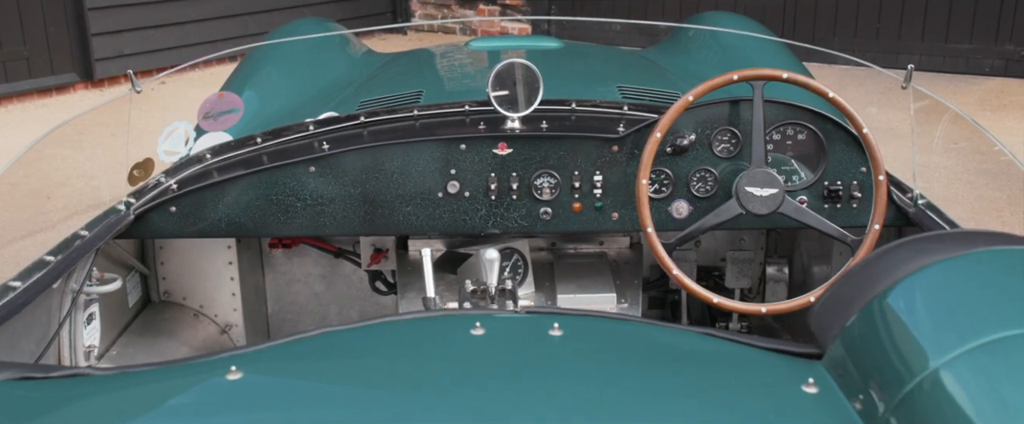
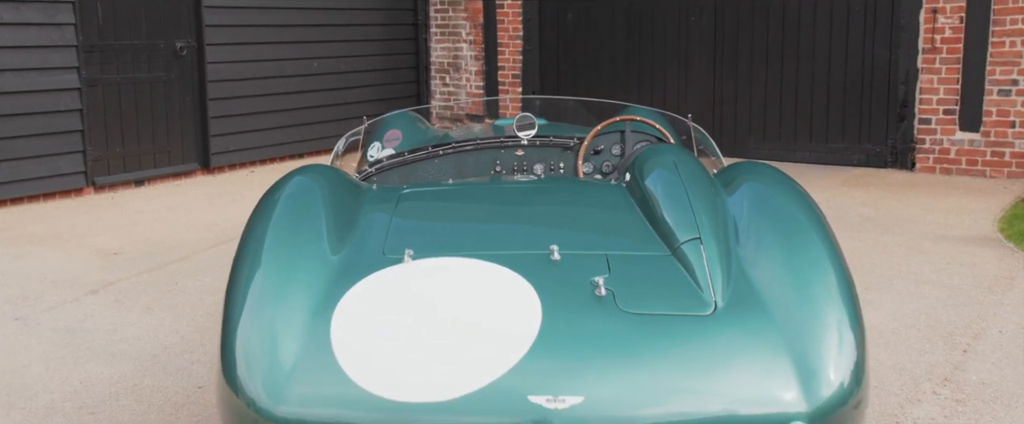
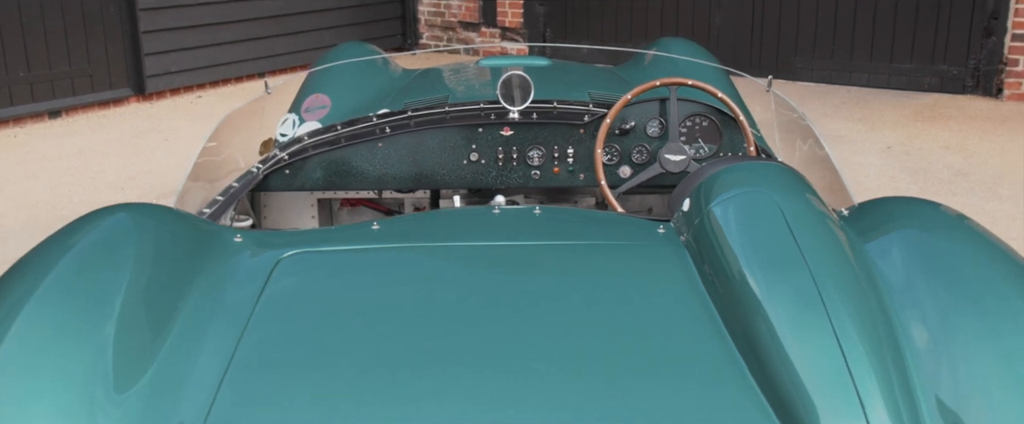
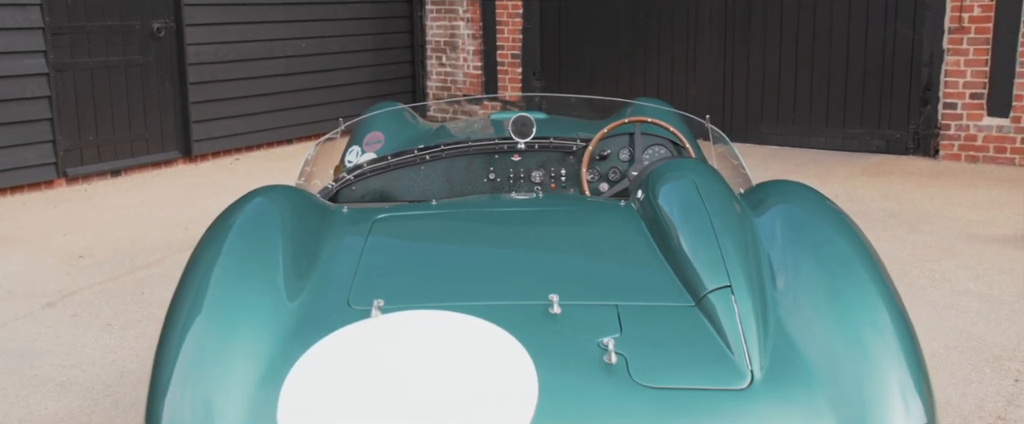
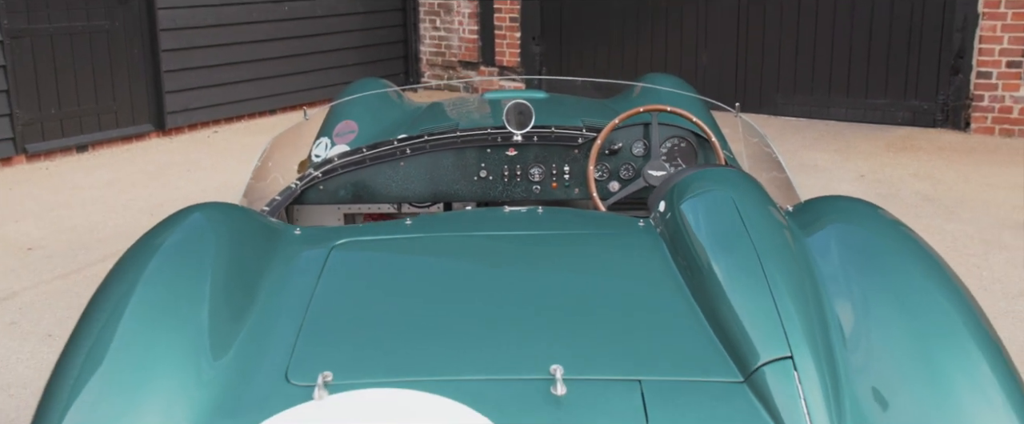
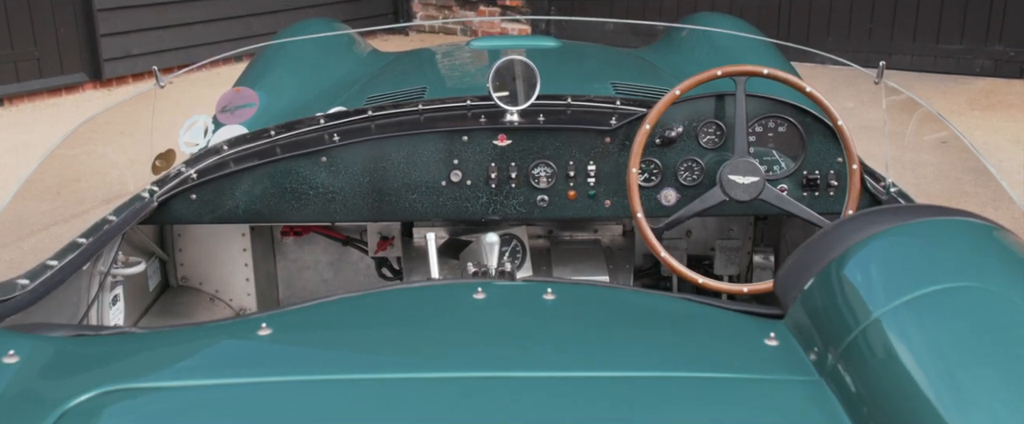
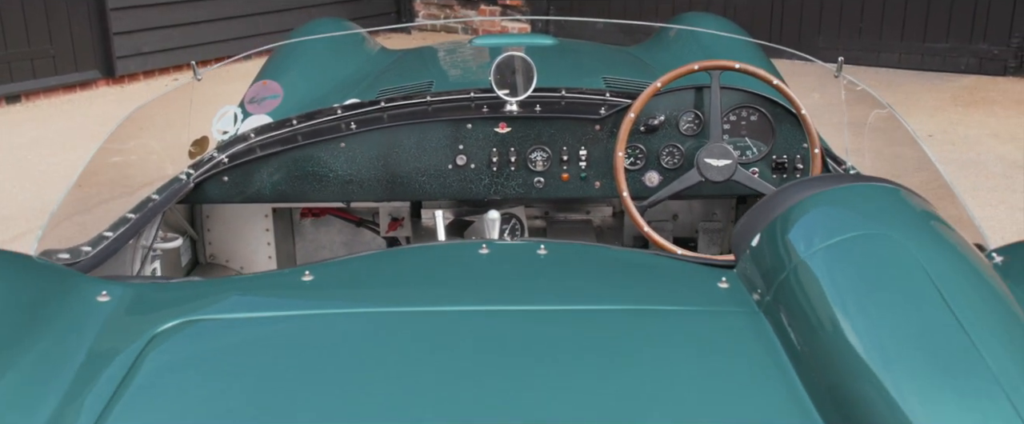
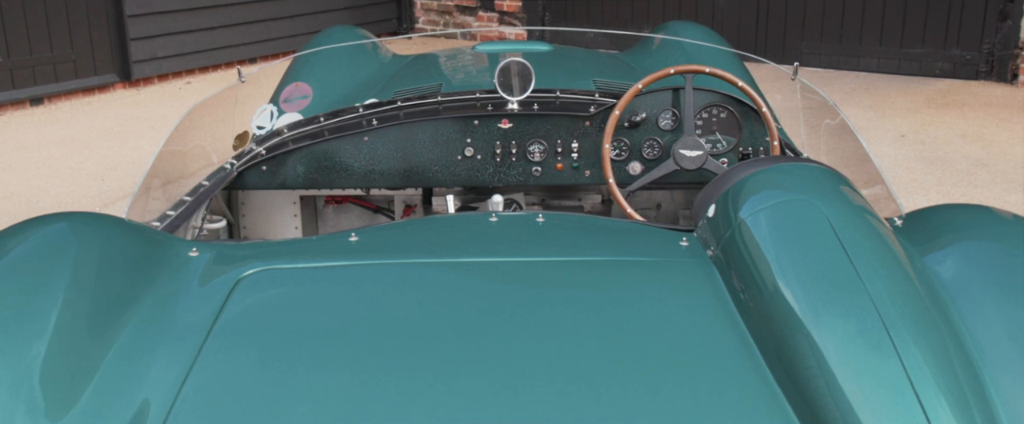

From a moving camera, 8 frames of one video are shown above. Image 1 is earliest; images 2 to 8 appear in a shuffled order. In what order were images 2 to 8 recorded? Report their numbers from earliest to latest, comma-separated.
6, 7, 8, 3, 5, 4, 2
